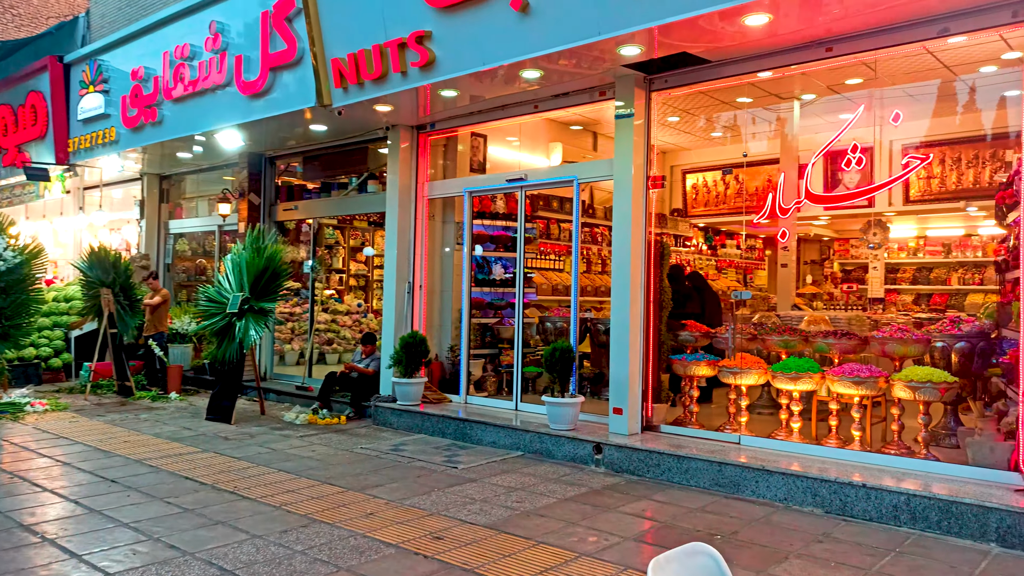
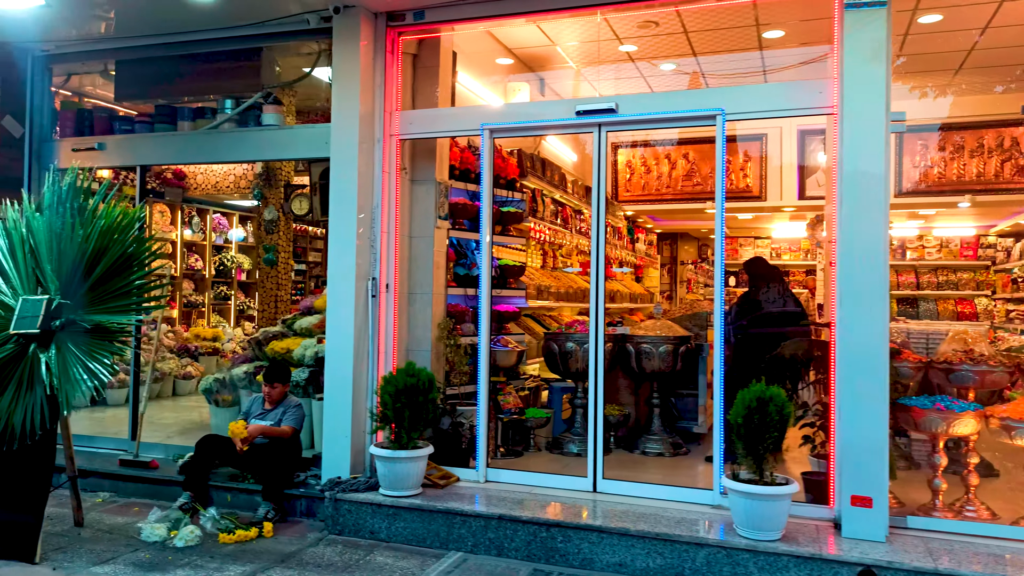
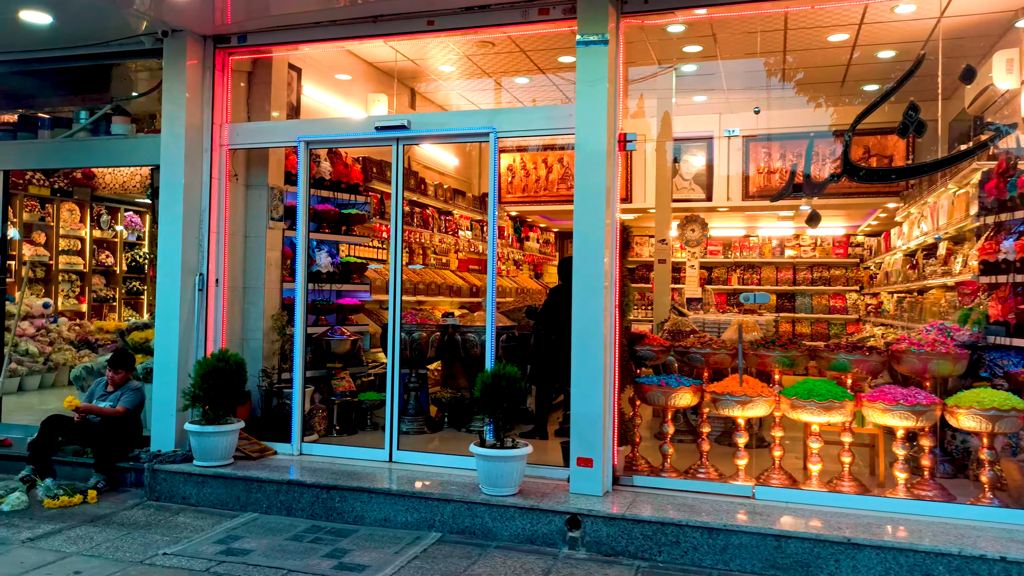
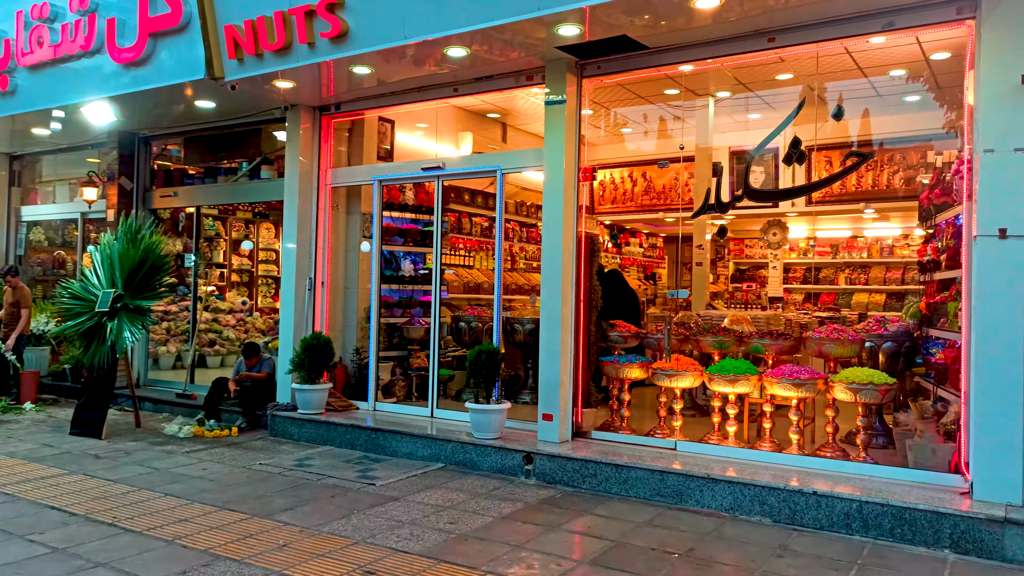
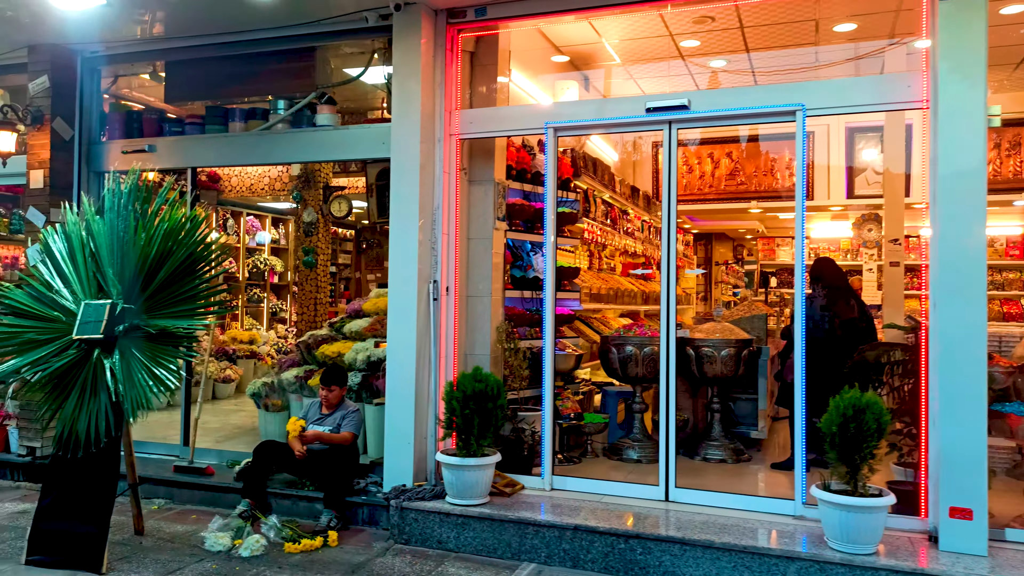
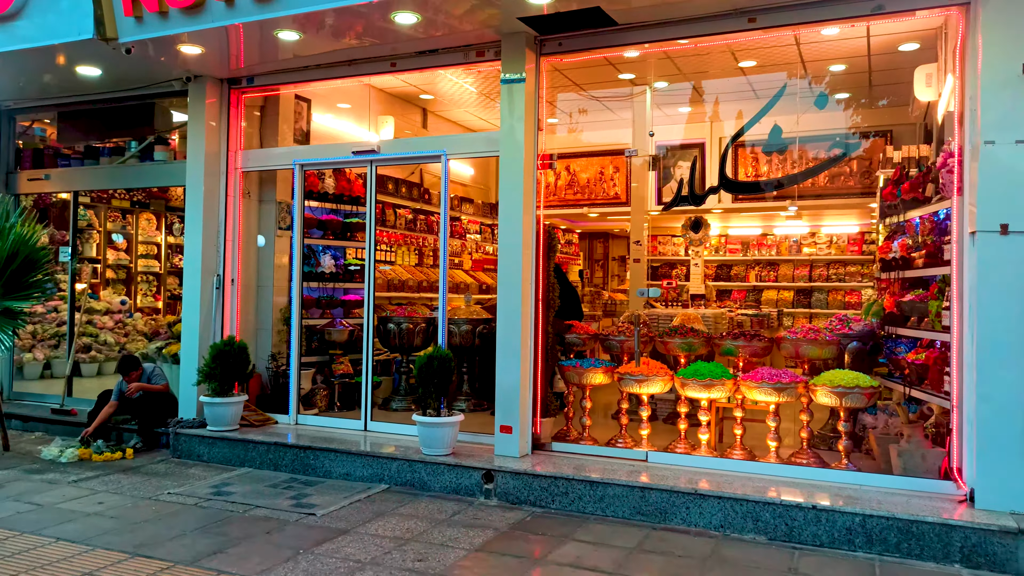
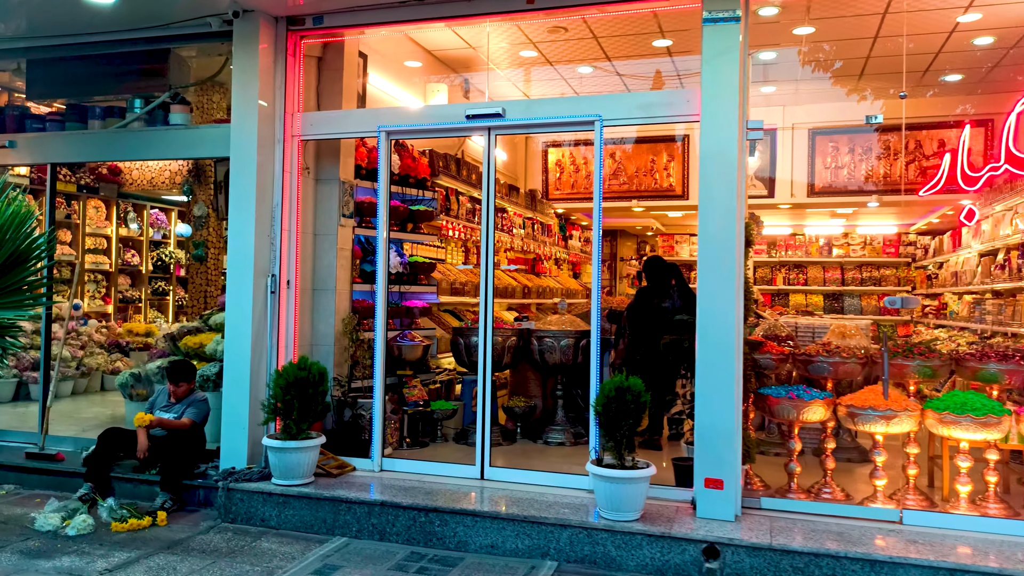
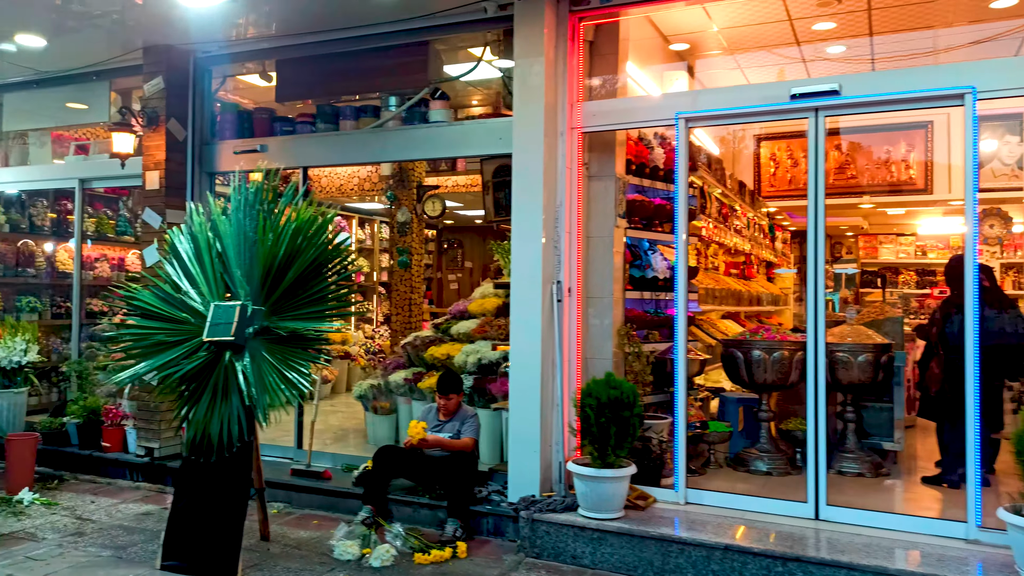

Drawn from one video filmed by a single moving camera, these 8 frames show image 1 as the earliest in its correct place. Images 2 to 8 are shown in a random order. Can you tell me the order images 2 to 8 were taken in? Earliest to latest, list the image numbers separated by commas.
4, 6, 3, 7, 2, 5, 8
